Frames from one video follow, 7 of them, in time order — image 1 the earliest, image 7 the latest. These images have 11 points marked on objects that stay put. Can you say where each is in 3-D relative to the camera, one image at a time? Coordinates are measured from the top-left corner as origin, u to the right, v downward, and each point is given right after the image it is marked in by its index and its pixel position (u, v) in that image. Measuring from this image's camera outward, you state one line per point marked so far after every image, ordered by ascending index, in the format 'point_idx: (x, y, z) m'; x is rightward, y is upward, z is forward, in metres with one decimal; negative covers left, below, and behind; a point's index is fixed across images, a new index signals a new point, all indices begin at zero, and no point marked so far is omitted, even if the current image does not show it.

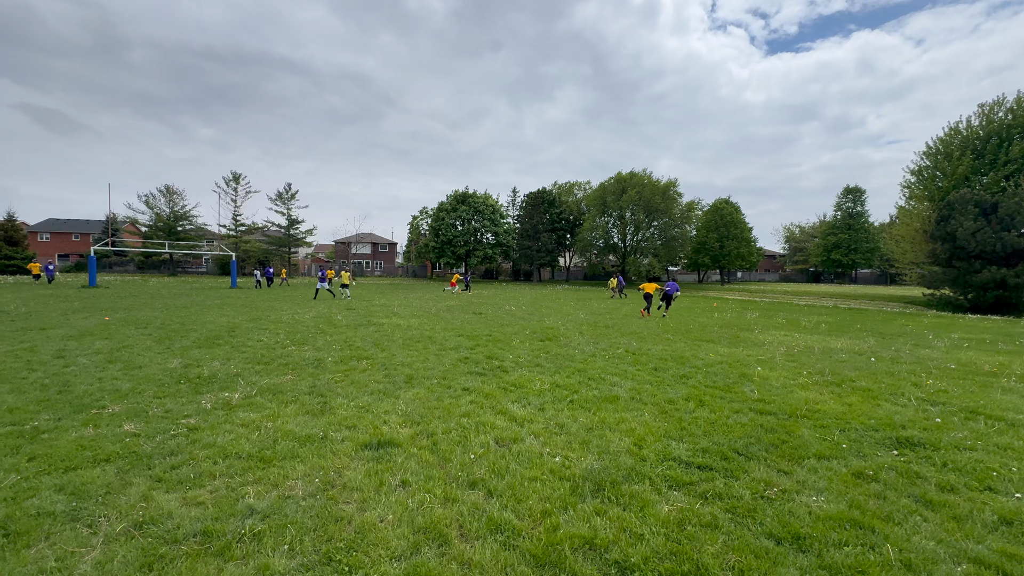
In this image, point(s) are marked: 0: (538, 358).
0: (+0.6, -1.6, +10.0) m
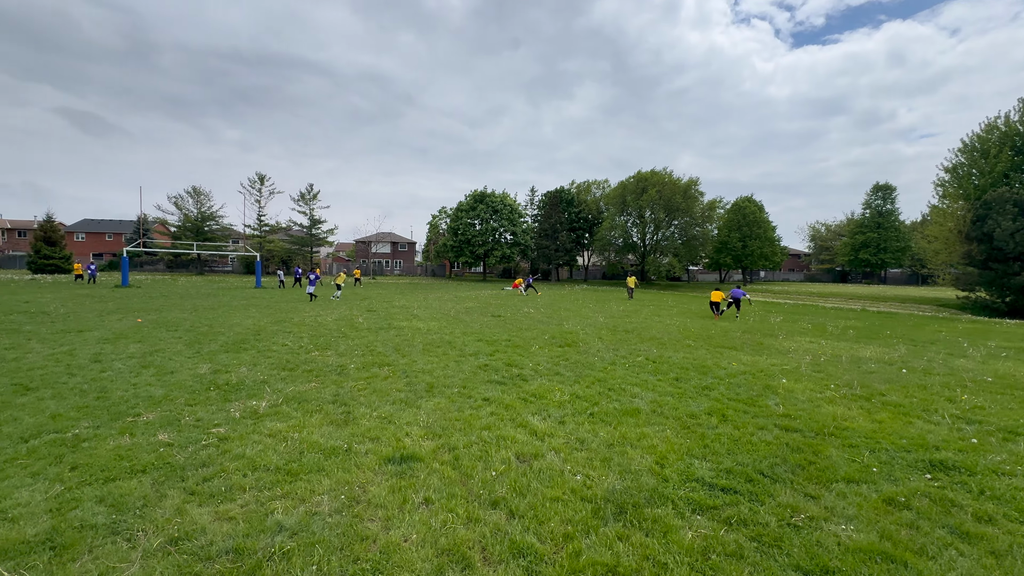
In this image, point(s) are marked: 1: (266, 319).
0: (+1.0, -1.7, +10.0) m
1: (-9.1, -1.1, +16.6) m
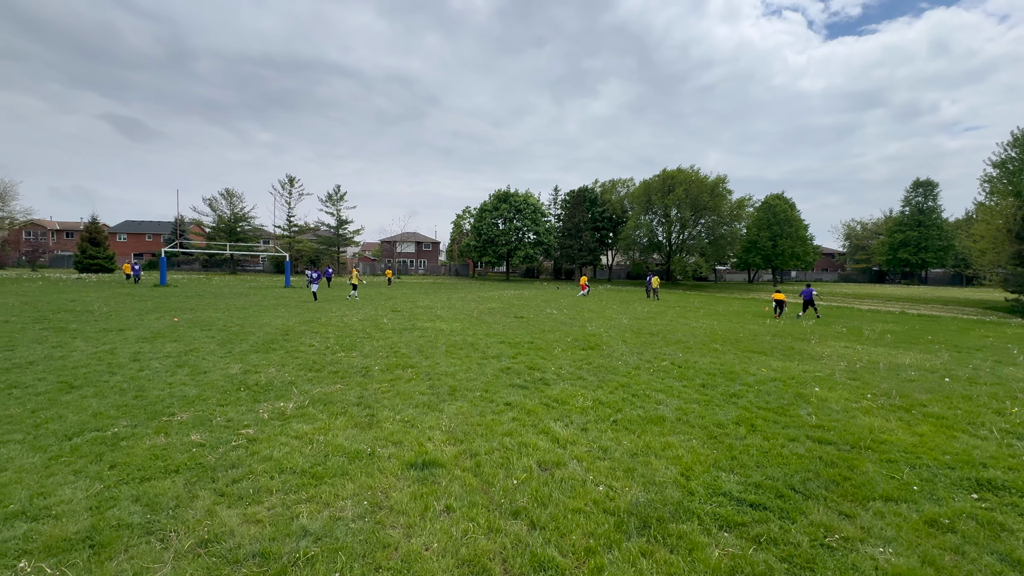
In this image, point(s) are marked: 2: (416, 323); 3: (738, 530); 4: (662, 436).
0: (+1.5, -1.8, +9.9) m
1: (-8.2, -1.2, +17.0) m
2: (-3.6, -1.3, +16.9) m
3: (+2.0, -2.1, +3.9) m
4: (+2.0, -2.0, +6.0) m
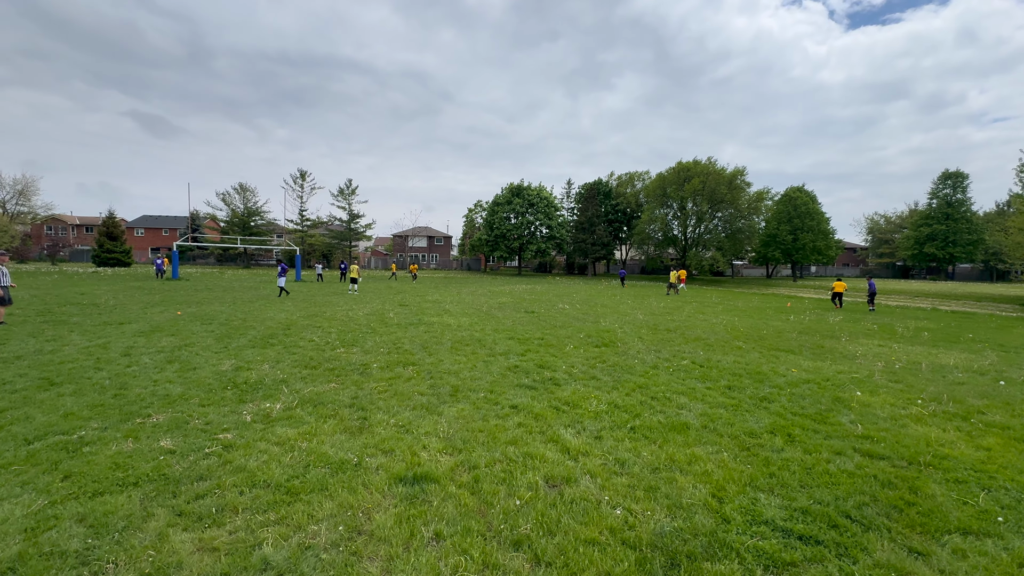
0: (+1.7, -1.7, +9.2) m
1: (-7.9, -0.9, +16.6) m
2: (-3.2, -1.1, +16.4) m
3: (+2.0, -2.0, +3.2) m
4: (+2.1, -1.9, +5.3) m
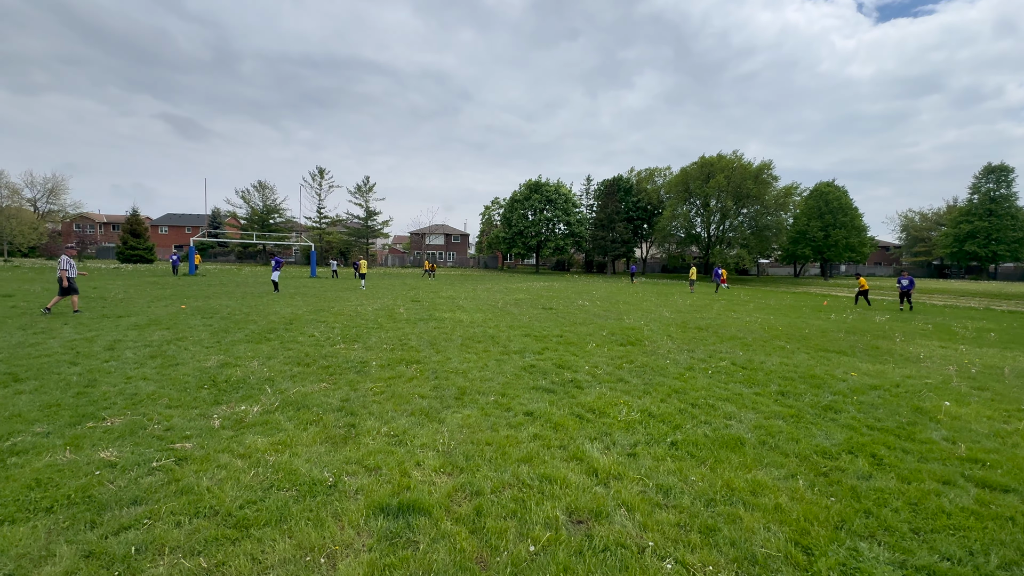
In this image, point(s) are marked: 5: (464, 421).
0: (+2.0, -1.5, +8.1) m
1: (-7.3, -0.7, +15.9) m
2: (-2.7, -0.9, +15.5) m
3: (+2.0, -1.9, +2.1) m
4: (+2.2, -1.7, +4.2) m
5: (-0.6, -1.6, +5.5) m
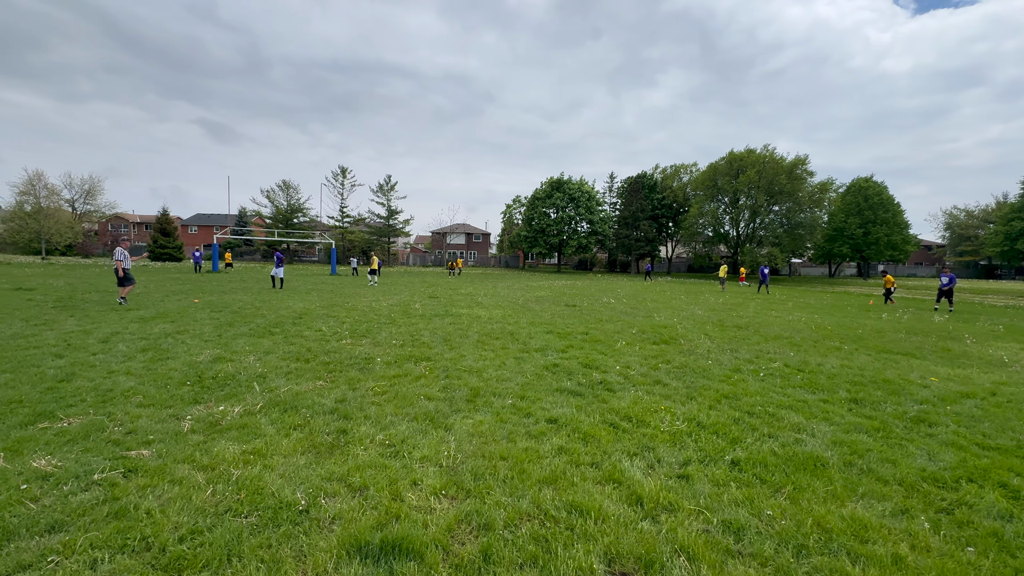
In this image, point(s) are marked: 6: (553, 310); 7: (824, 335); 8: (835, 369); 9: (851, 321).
0: (+2.3, -1.3, +7.1) m
1: (-6.6, -0.5, +15.3) m
2: (-2.0, -0.7, +14.7) m
3: (+2.1, -1.7, +1.1) m
4: (+2.3, -1.5, +3.2) m
5: (-0.4, -1.4, +4.6) m
6: (+1.4, -0.8, +15.3) m
7: (+7.9, -1.2, +11.4) m
8: (+5.3, -1.3, +7.4) m
9: (+10.8, -1.1, +14.3) m
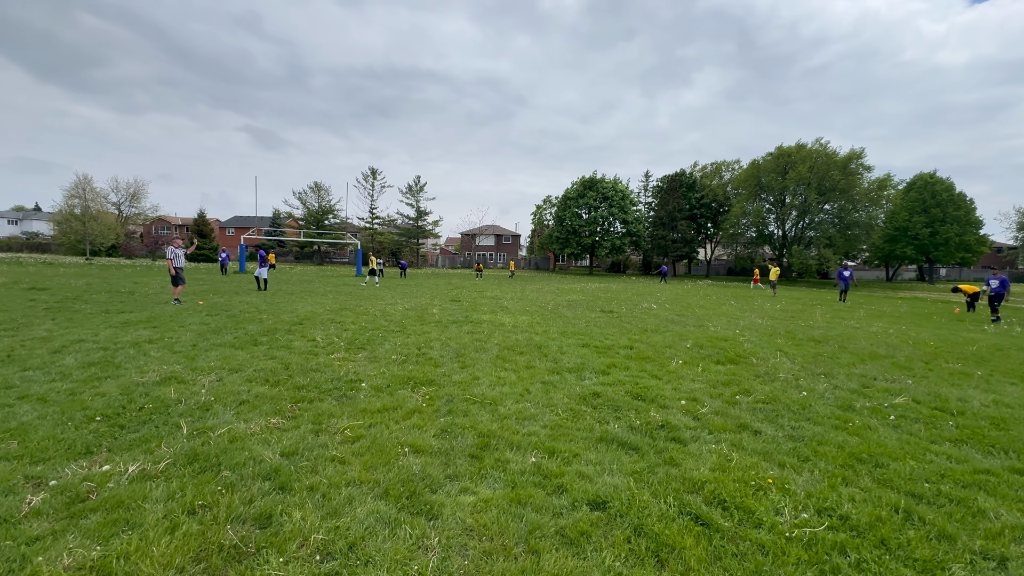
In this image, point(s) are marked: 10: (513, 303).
0: (+2.6, -1.4, +5.2) m
1: (-5.7, -0.5, +14.0) m
2: (-1.1, -0.8, +13.1) m
3: (+2.0, -1.7, -0.7) m
4: (+2.4, -1.6, +1.3) m
5: (-0.2, -1.5, +2.9) m
6: (+2.3, -0.9, +13.4) m
7: (+8.5, -1.3, +9.1) m
8: (+5.7, -1.4, +5.3) m
9: (+11.6, -1.2, +11.8) m
10: (0.0, -0.6, +17.0) m
